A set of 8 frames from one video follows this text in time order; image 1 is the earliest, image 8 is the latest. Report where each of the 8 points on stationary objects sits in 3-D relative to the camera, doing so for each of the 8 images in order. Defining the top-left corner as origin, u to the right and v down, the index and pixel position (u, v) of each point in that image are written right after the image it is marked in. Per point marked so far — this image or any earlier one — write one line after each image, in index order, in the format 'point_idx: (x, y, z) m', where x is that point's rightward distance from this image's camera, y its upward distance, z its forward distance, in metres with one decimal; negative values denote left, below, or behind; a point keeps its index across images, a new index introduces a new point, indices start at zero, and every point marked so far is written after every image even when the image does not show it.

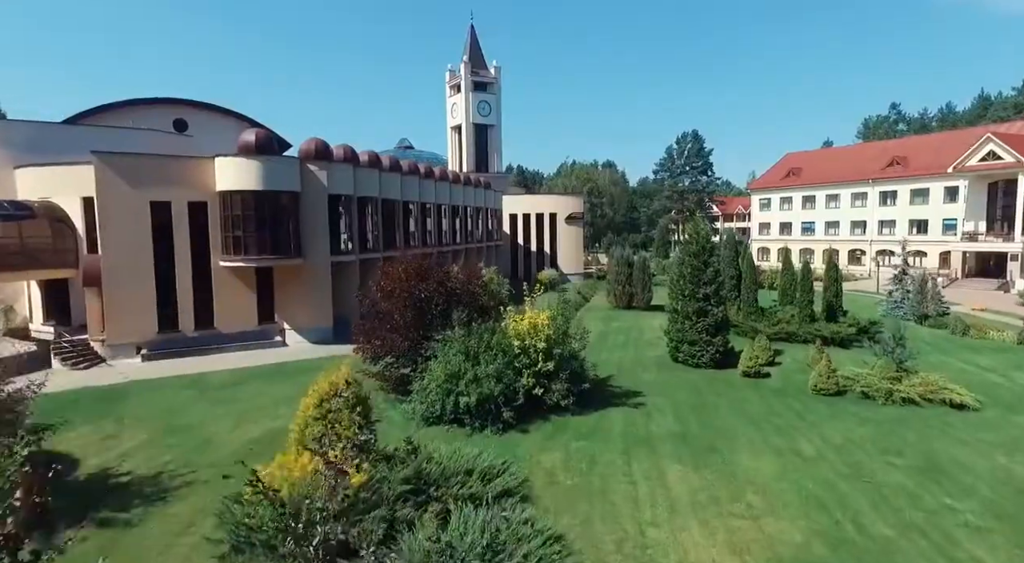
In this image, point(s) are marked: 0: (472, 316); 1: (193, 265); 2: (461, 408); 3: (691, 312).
0: (-1.0, -0.9, +14.7) m
1: (-10.0, +0.5, +19.8) m
2: (-1.0, -2.5, +12.4) m
3: (+5.1, -0.9, +18.0) m
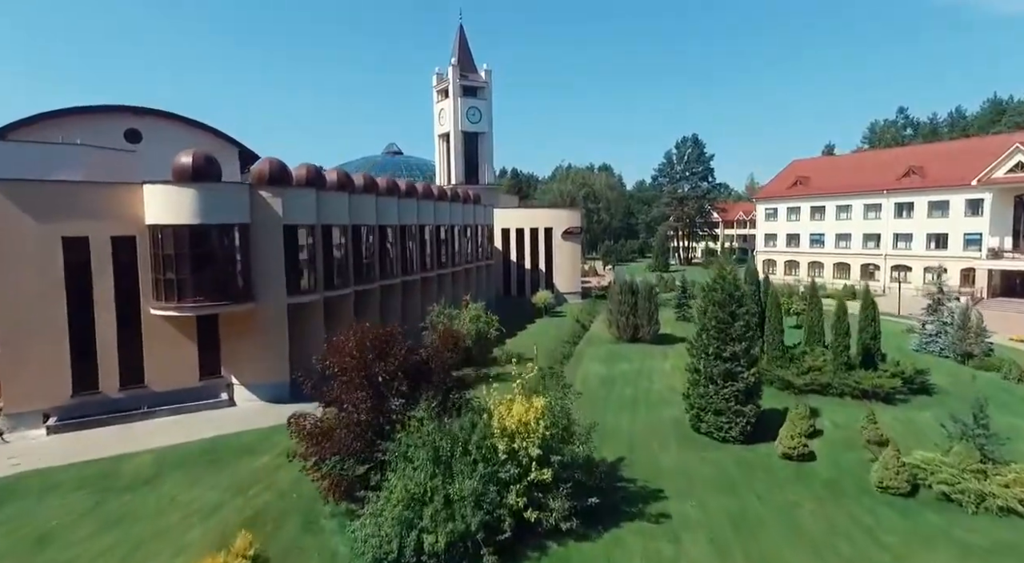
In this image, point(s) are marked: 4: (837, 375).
0: (-1.2, -2.2, +11.5) m
1: (-10.3, -0.8, +16.5) m
2: (-1.3, -3.8, +9.1) m
3: (+4.8, -2.2, +14.9) m
4: (+9.9, -2.9, +19.3) m
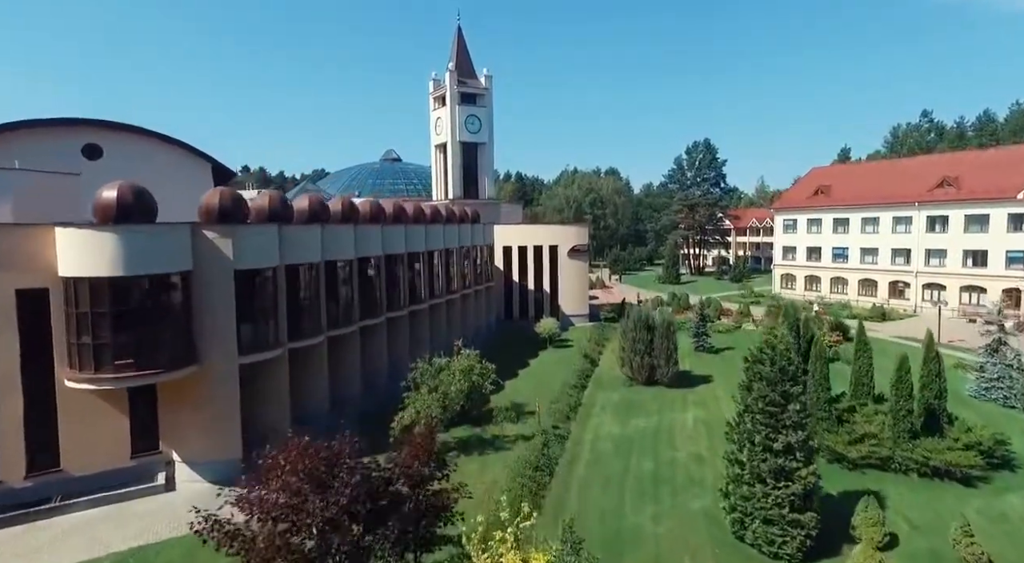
0: (-1.4, -3.5, +8.4) m
1: (-10.4, -2.2, +13.5) m
2: (-1.4, -5.2, +6.0) m
3: (+4.7, -3.5, +11.7) m
4: (+9.8, -4.2, +16.1) m
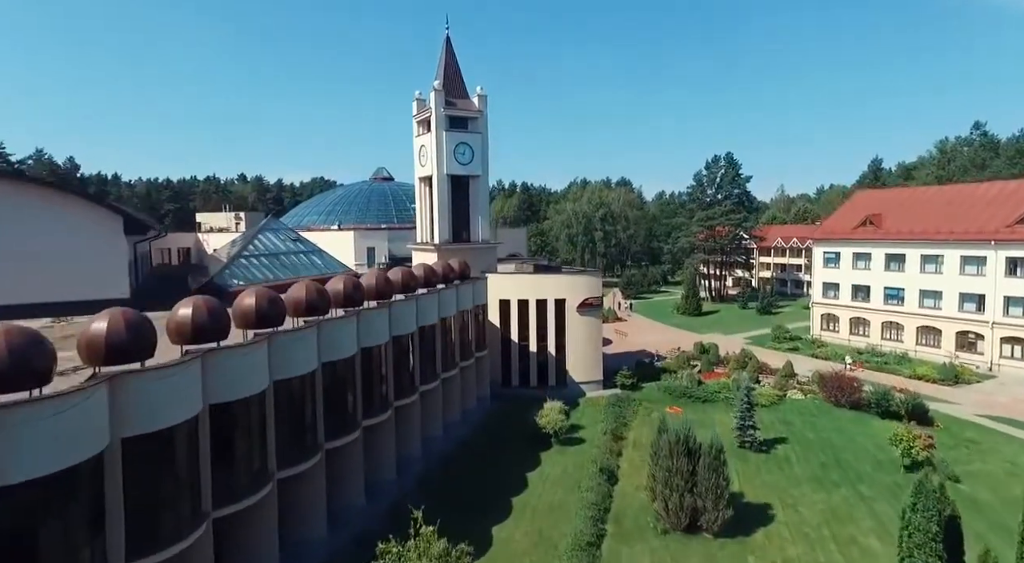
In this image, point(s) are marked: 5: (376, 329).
0: (-1.9, -6.6, +1.7) m
1: (-10.8, -5.3, +6.9) m
2: (-1.9, -8.3, -0.7) m
3: (+4.3, -6.6, +4.9) m
4: (+9.5, -7.3, +9.2) m
5: (-4.1, -1.4, +19.6) m
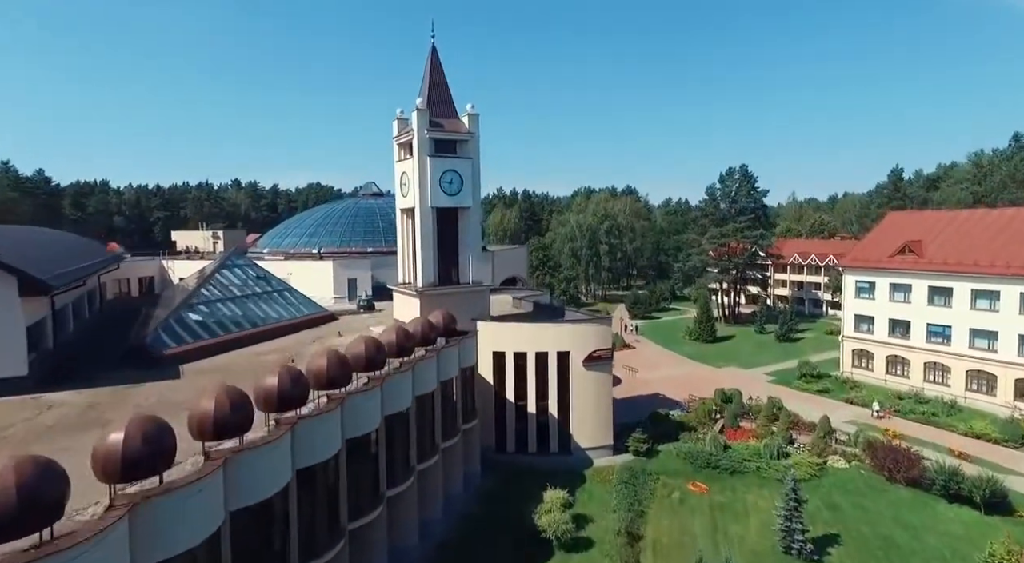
0: (-2.2, -8.8, -3.1) m
1: (-11.2, -7.5, +2.2) m
2: (-2.3, -10.5, -5.4) m
3: (+3.9, -8.8, +0.1) m
4: (+9.1, -9.5, +4.4) m
5: (-4.3, -3.6, +14.9) m
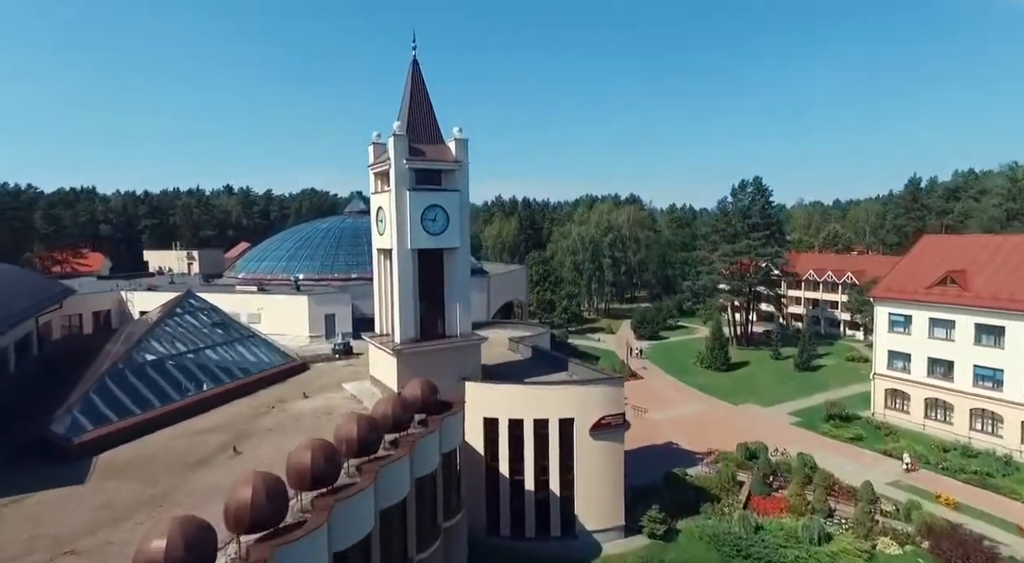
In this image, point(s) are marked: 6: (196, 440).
0: (-2.5, -10.9, -7.4) m
1: (-11.4, -9.5, -2.1) m
2: (-2.6, -12.5, -9.7) m
3: (+3.7, -10.9, -4.2) m
4: (+8.9, -11.6, +0.1) m
5: (-4.6, -5.6, +10.6) m
6: (-9.9, -5.0, +19.8) m
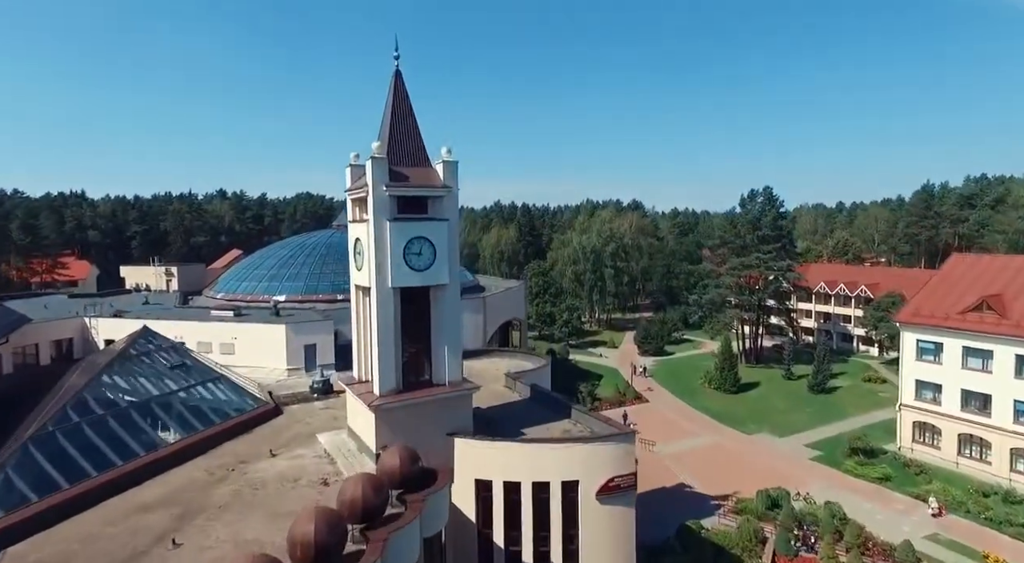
0: (-2.6, -12.3, -10.4) m
1: (-11.5, -10.9, -5.2) m
2: (-2.7, -13.9, -12.8) m
3: (+3.6, -12.3, -7.3) m
4: (+8.8, -13.0, -3.0) m
5: (-4.7, -7.0, +7.5) m
6: (-10.0, -6.4, +16.7) m
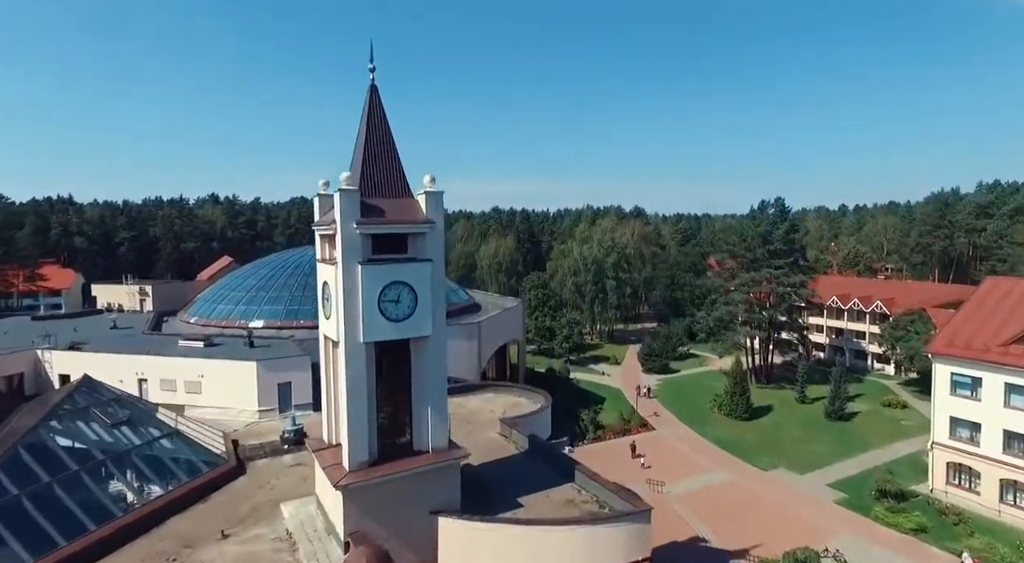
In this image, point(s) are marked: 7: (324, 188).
0: (-2.7, -13.8, -13.7) m
1: (-11.6, -12.4, -8.4) m
2: (-2.8, -15.4, -16.1) m
3: (+3.4, -13.8, -10.5) m
4: (+8.6, -14.5, -6.2) m
5: (-4.8, -8.5, +4.2) m
6: (-10.2, -7.9, +13.4) m
7: (-5.6, +2.8, +18.8) m
